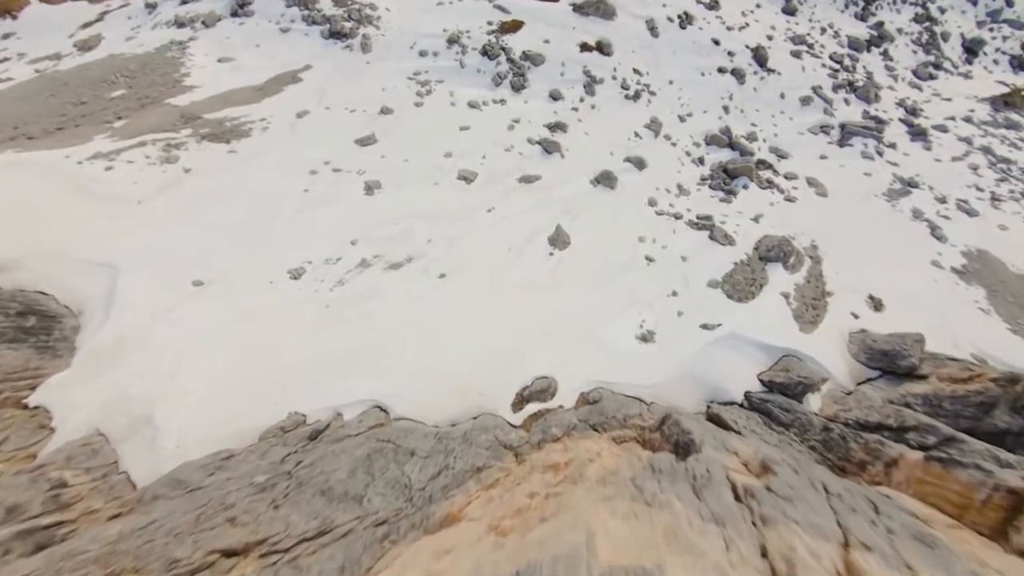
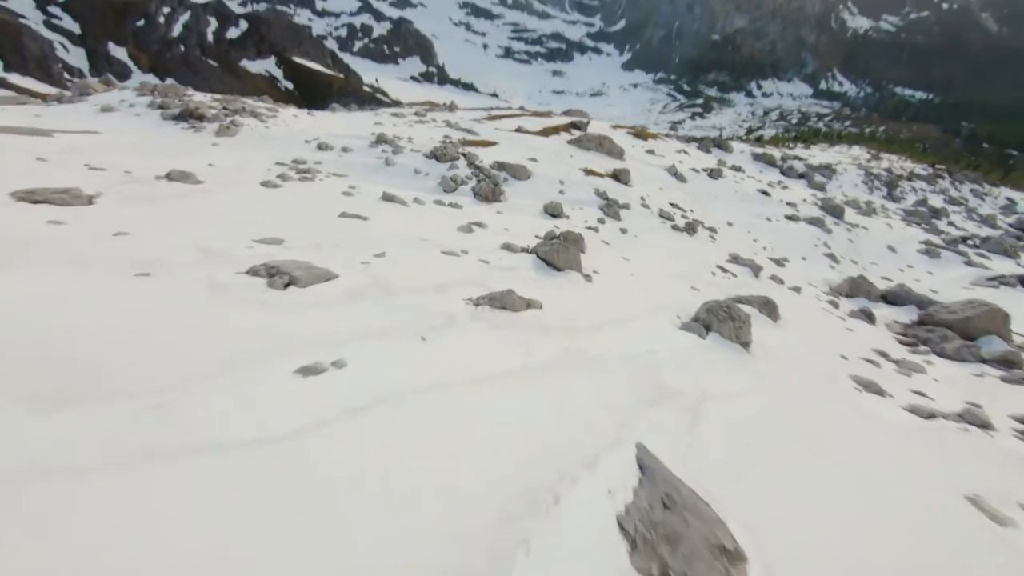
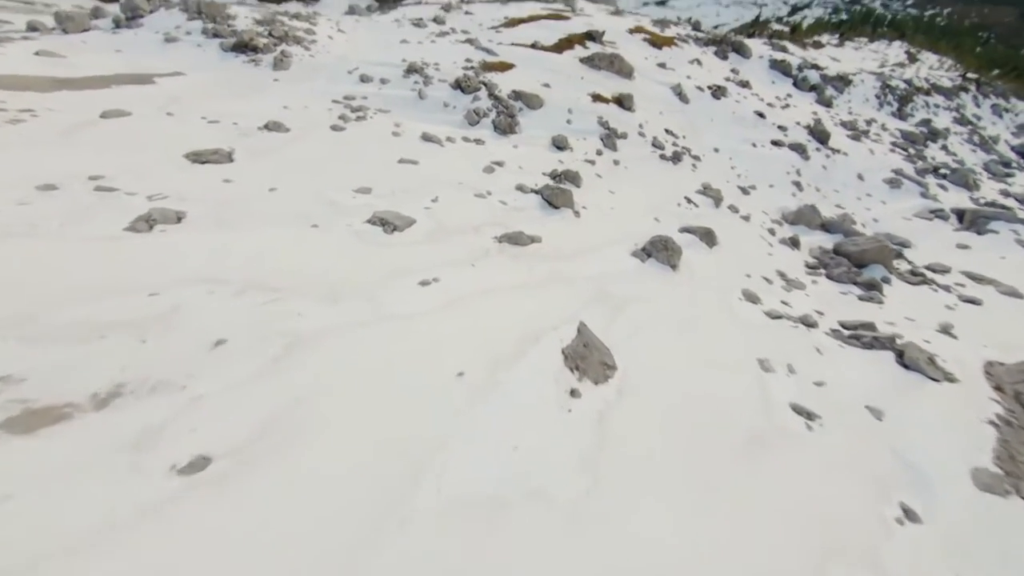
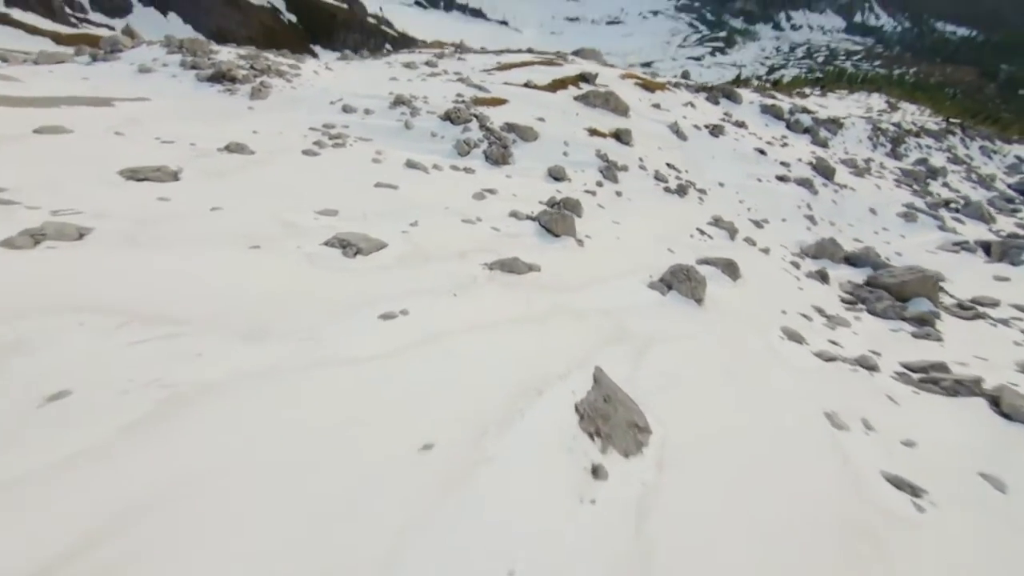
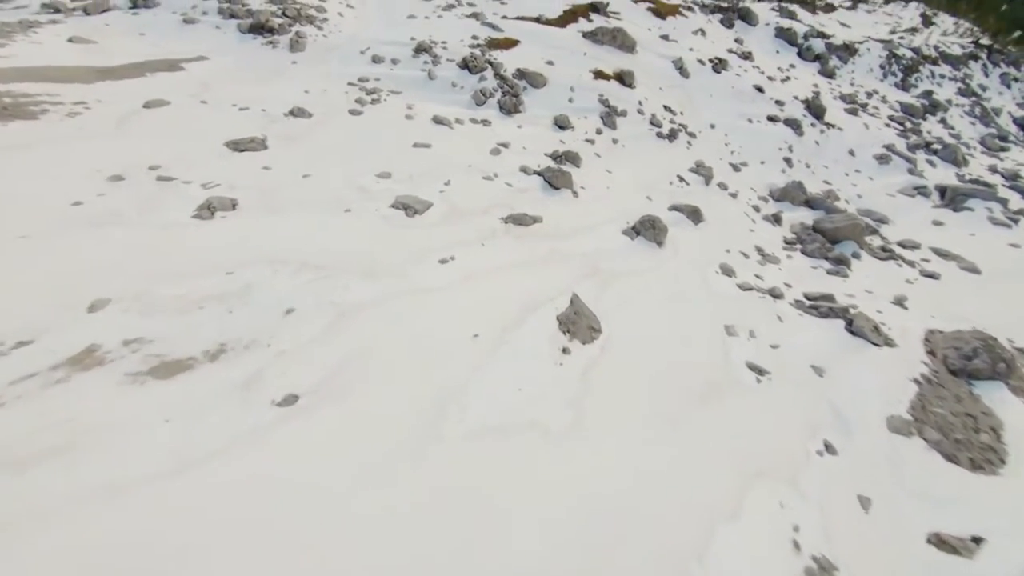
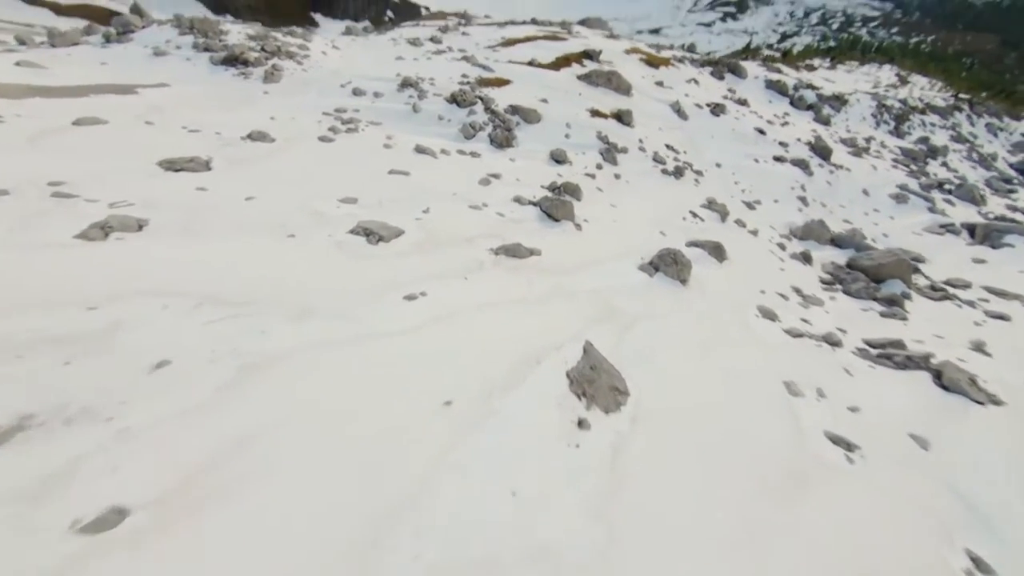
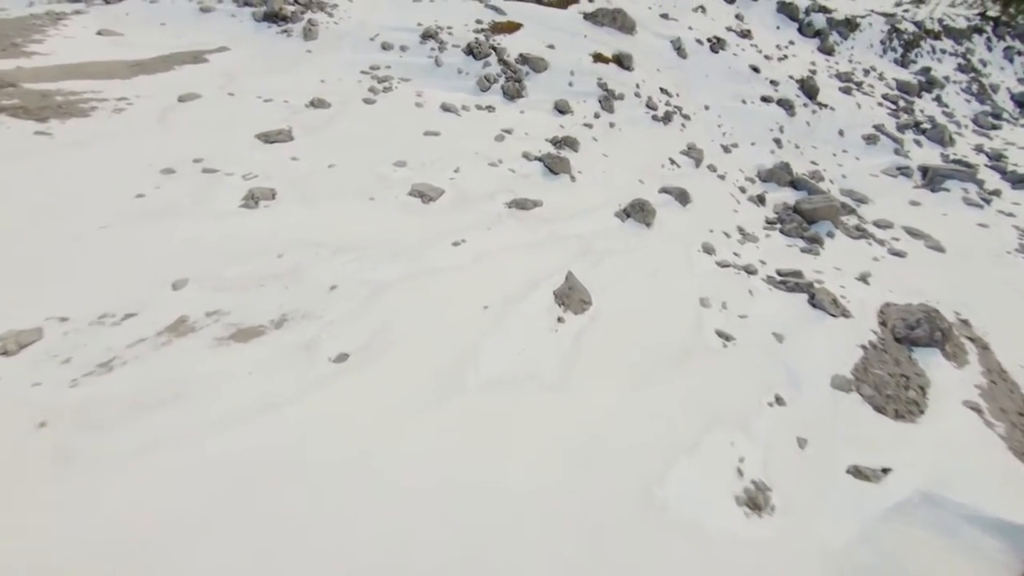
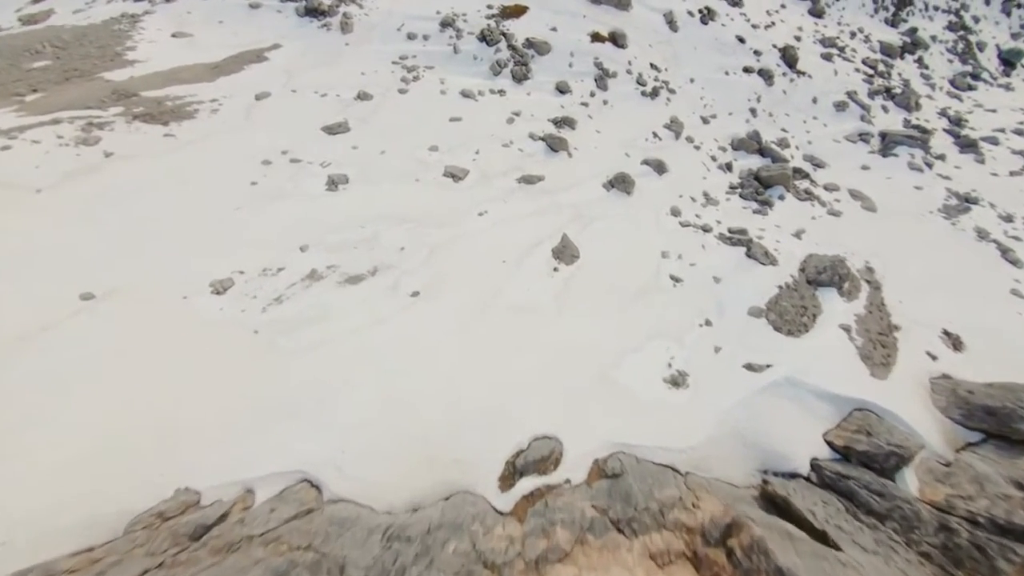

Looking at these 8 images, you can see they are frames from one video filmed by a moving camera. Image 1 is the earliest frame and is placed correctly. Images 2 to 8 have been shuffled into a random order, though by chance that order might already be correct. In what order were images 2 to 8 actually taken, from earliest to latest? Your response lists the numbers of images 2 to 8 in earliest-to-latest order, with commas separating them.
8, 7, 5, 3, 6, 4, 2
